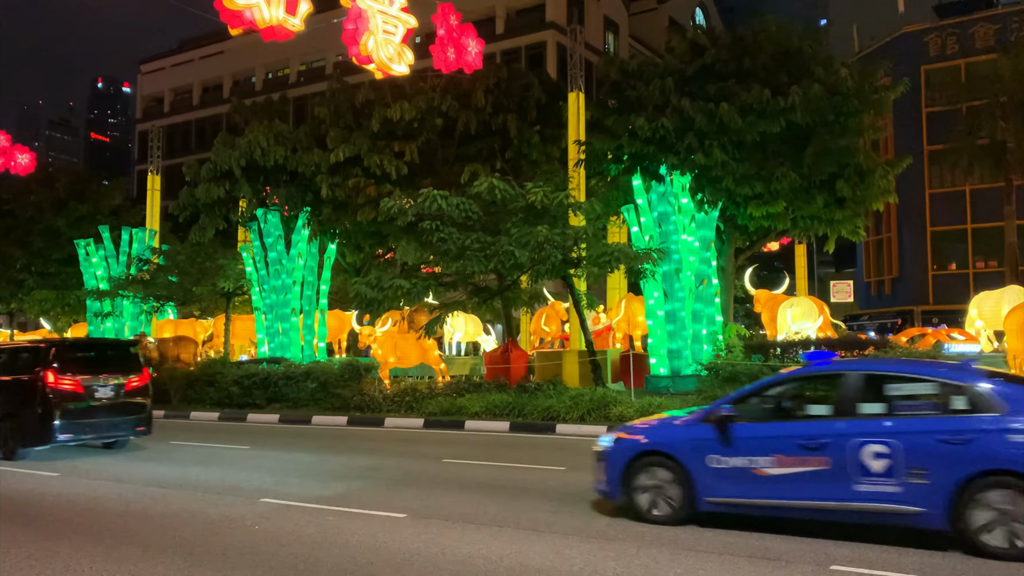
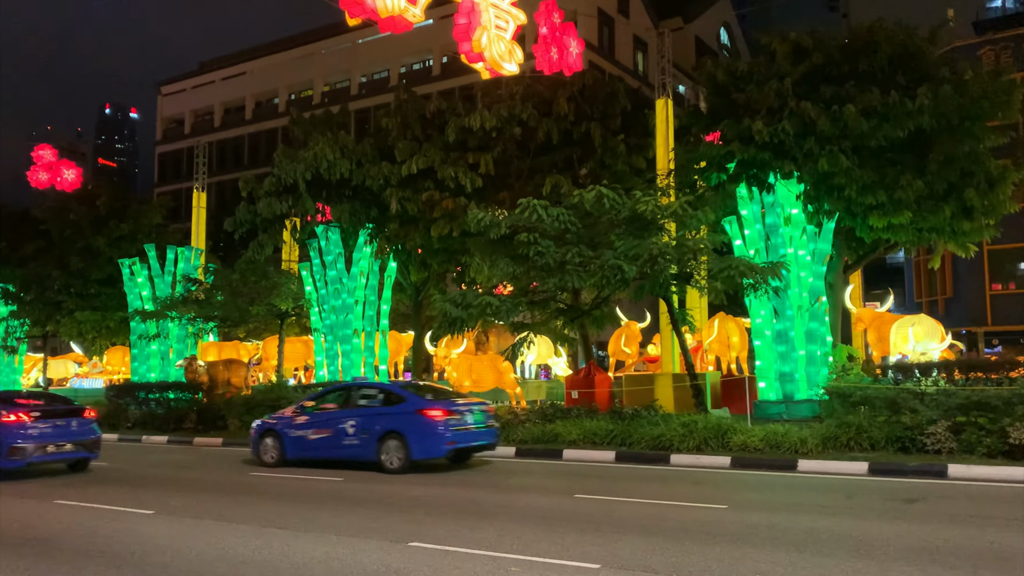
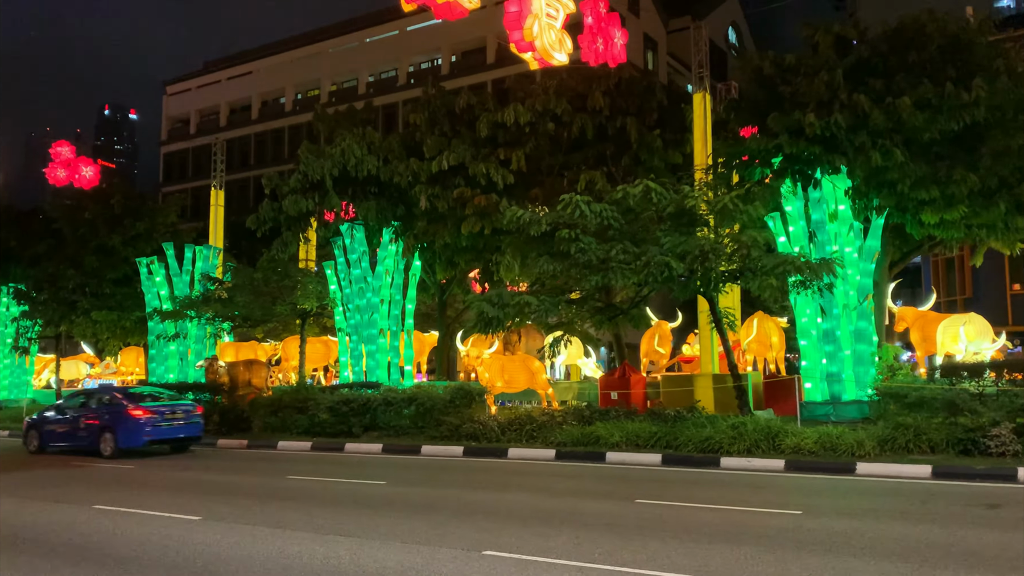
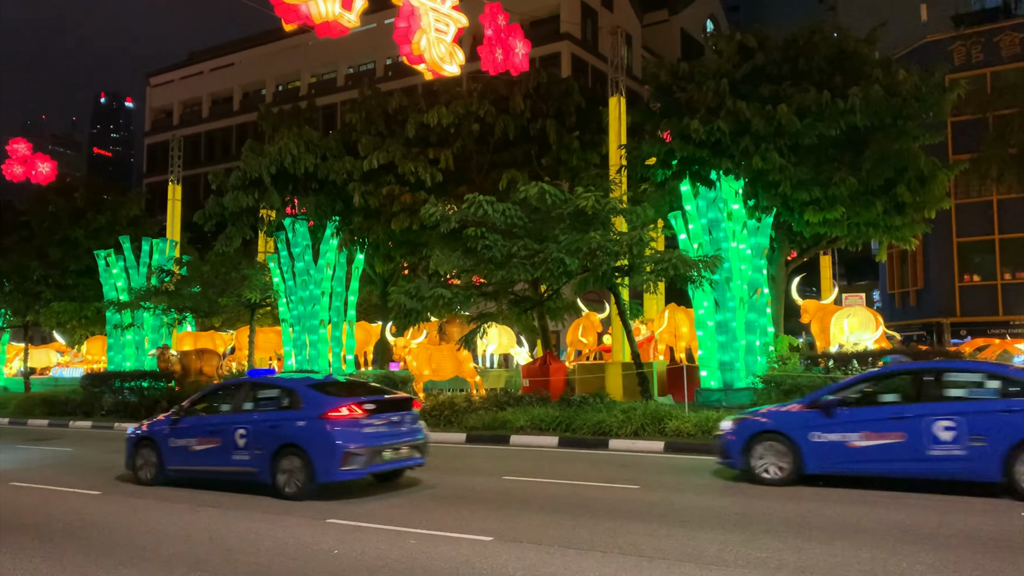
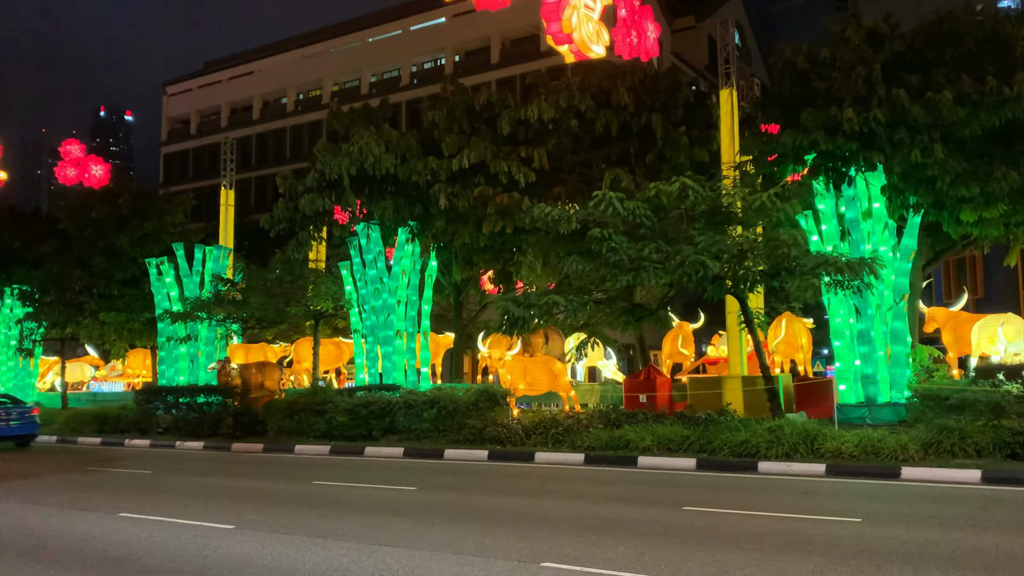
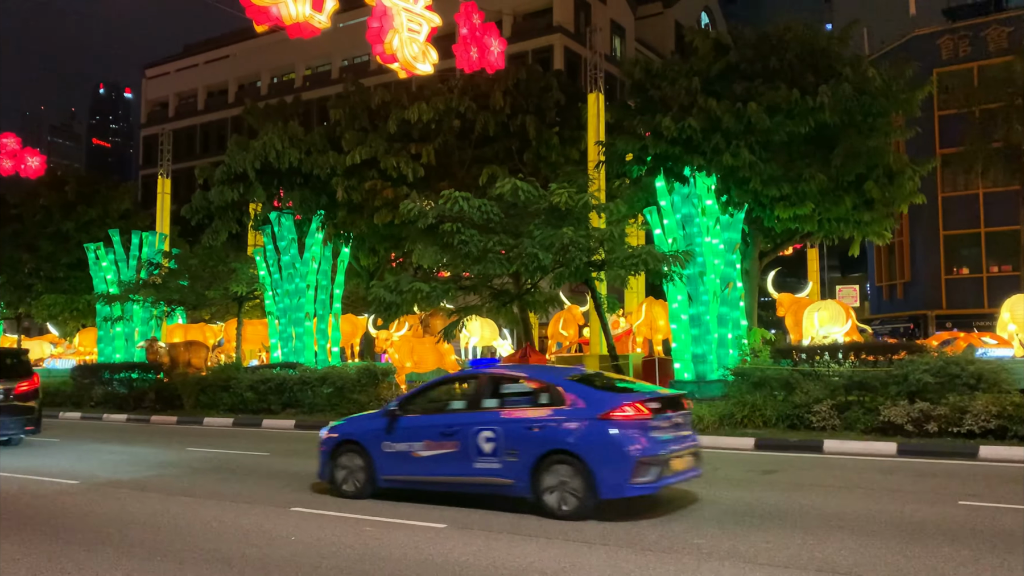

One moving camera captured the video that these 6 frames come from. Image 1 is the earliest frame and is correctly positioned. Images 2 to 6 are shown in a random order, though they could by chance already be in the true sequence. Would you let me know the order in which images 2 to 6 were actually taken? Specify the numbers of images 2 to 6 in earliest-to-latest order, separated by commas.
6, 4, 2, 3, 5
